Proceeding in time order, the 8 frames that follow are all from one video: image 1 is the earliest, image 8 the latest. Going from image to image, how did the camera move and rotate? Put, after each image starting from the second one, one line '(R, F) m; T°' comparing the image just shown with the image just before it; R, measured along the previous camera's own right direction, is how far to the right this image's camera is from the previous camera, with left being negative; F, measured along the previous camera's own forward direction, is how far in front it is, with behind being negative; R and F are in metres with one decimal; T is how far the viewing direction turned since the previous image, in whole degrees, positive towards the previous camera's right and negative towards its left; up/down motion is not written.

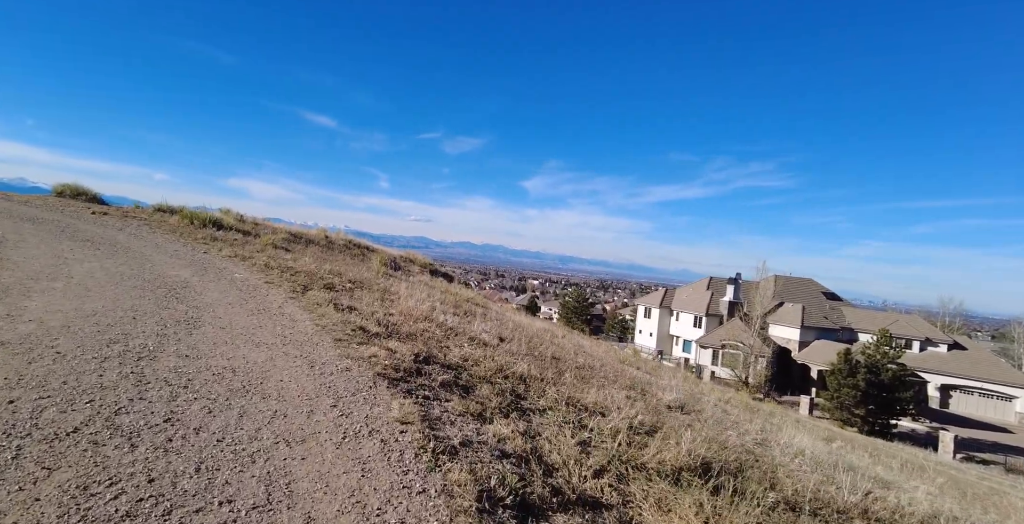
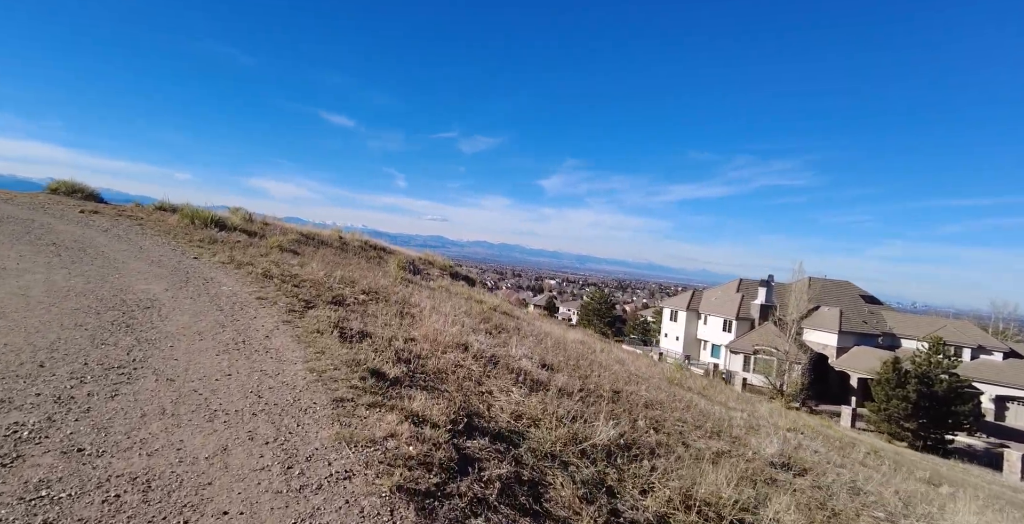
(-0.5, +1.9) m; -2°
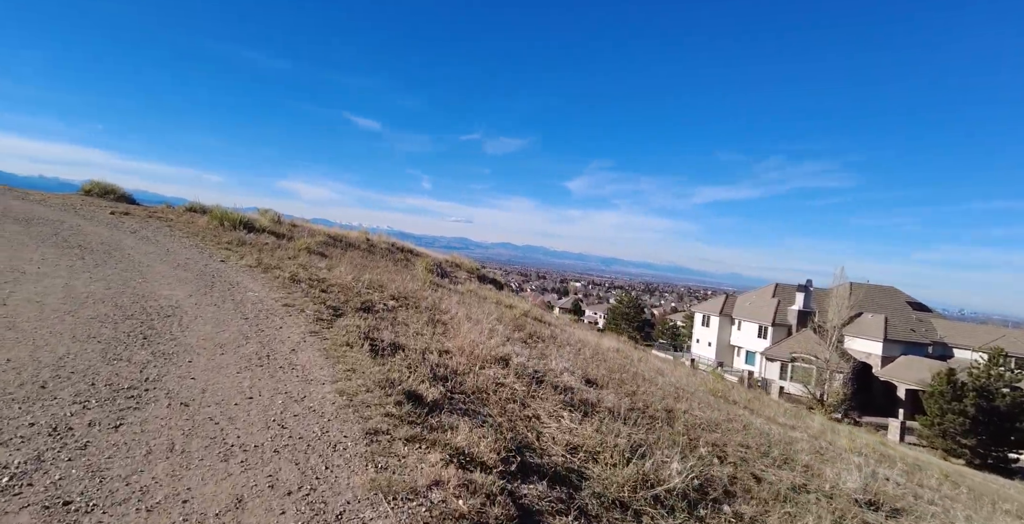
(-0.3, +0.6) m; -3°
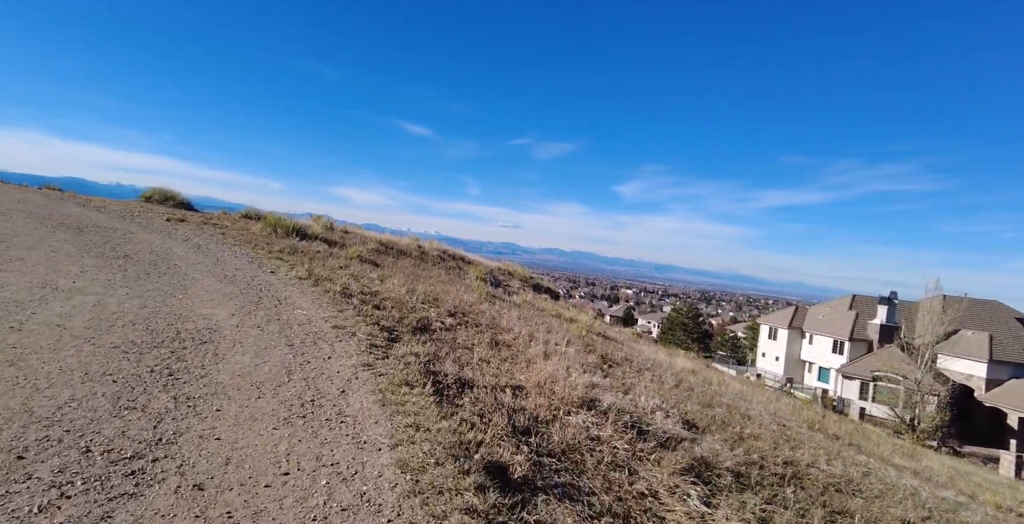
(-0.5, +1.1) m; -5°
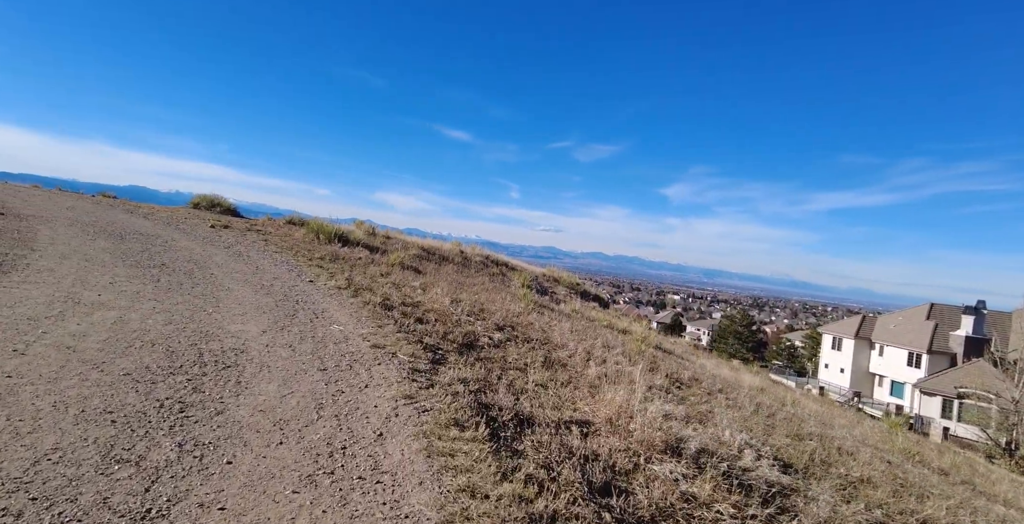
(-0.2, +0.8) m; -5°
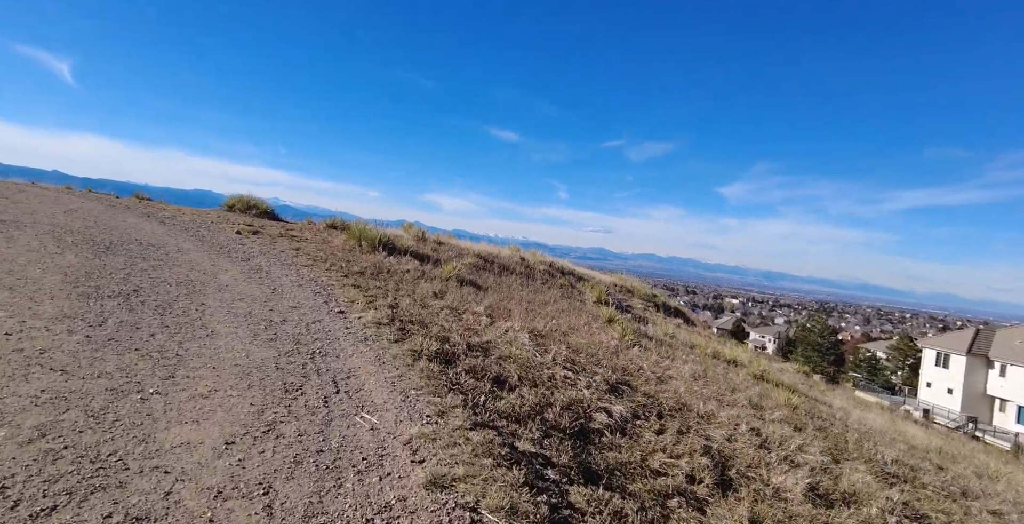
(-0.8, +2.6) m; -6°
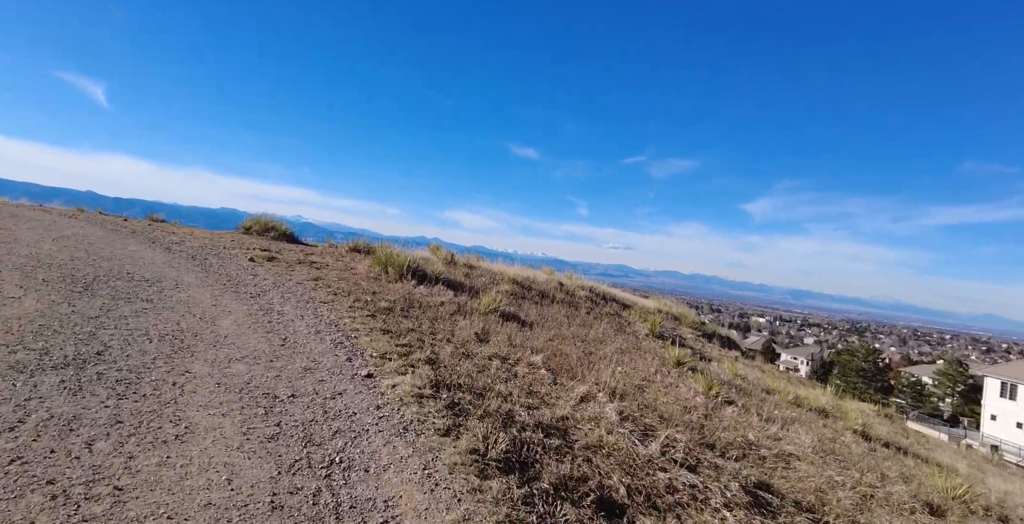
(-0.6, +1.5) m; -2°
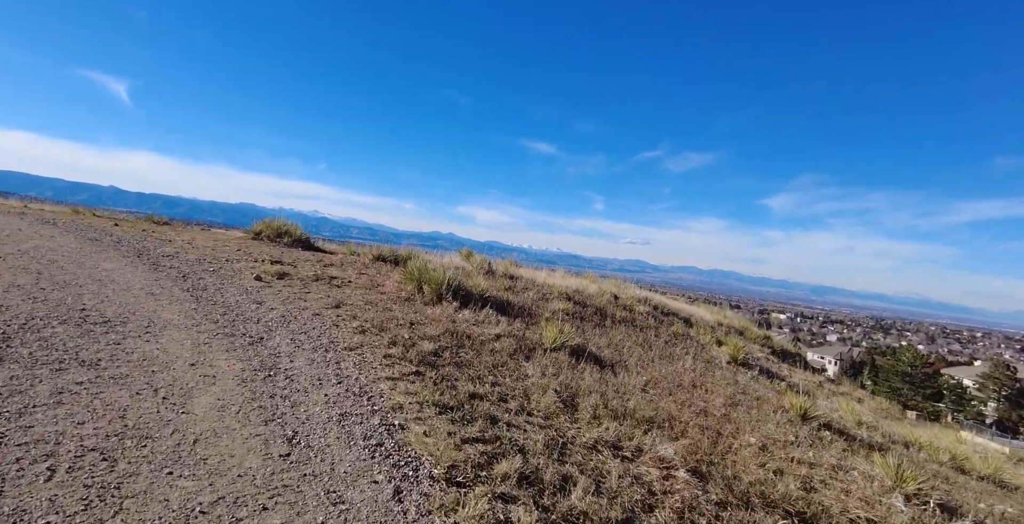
(-0.9, +2.1) m; -2°
